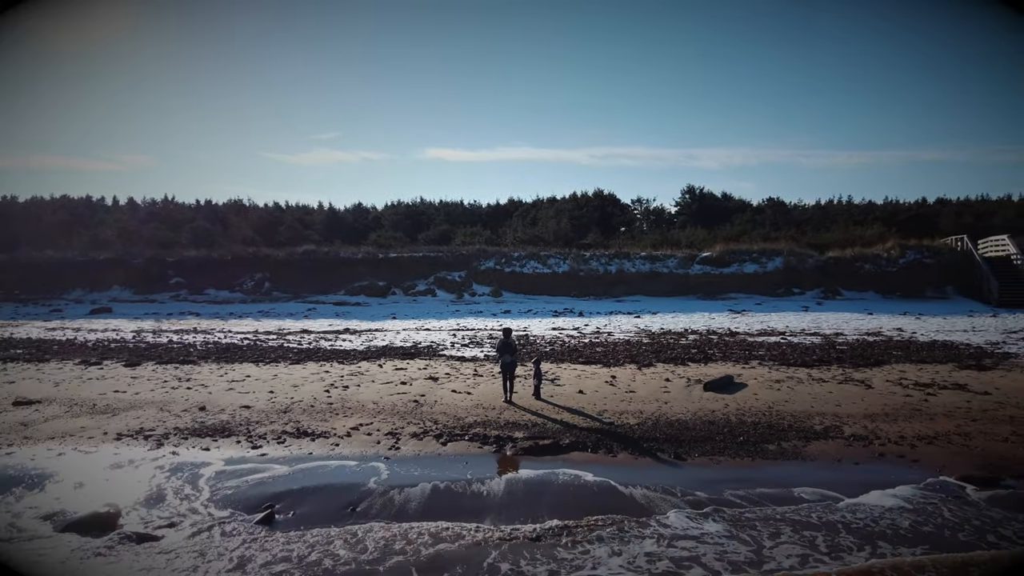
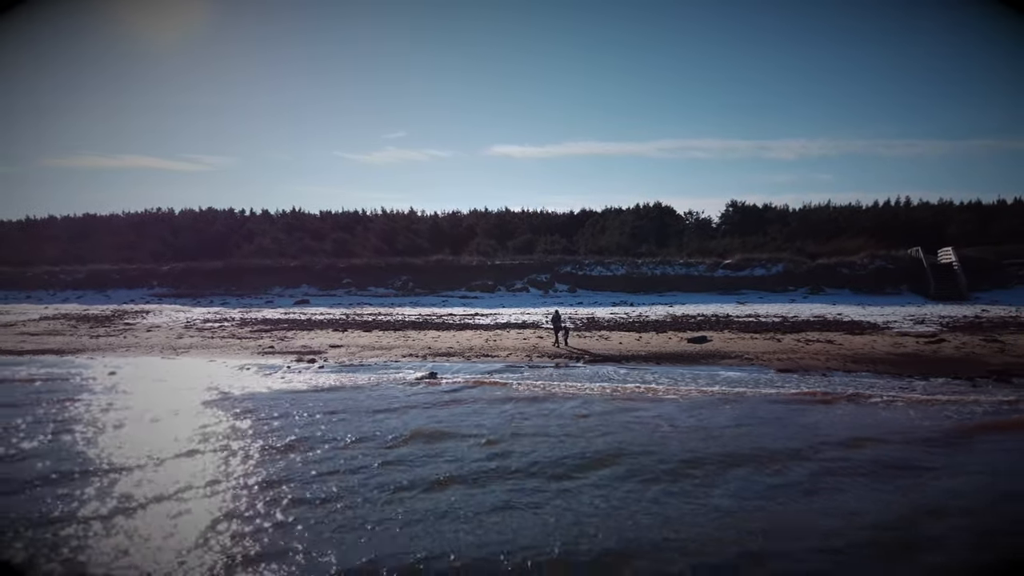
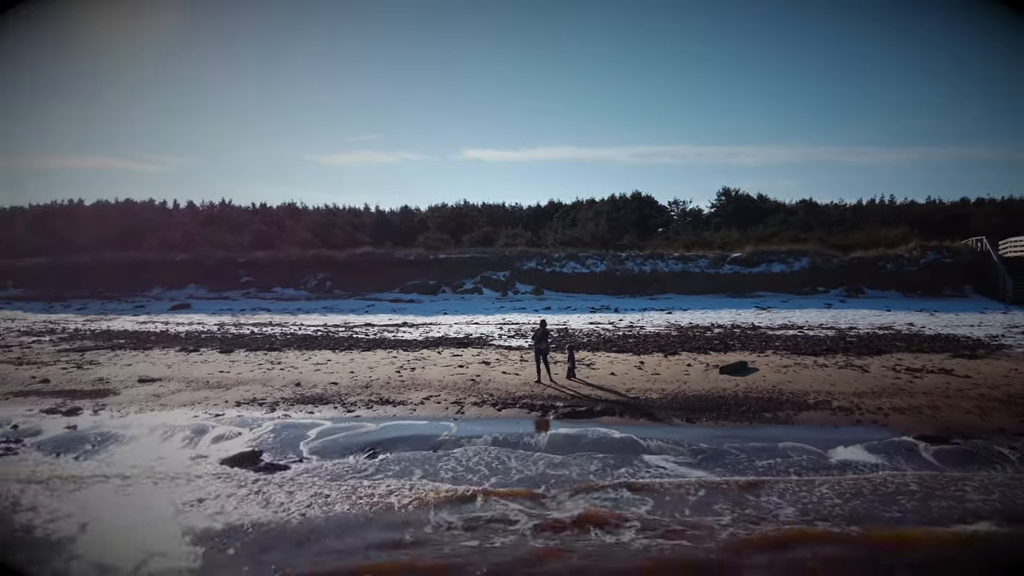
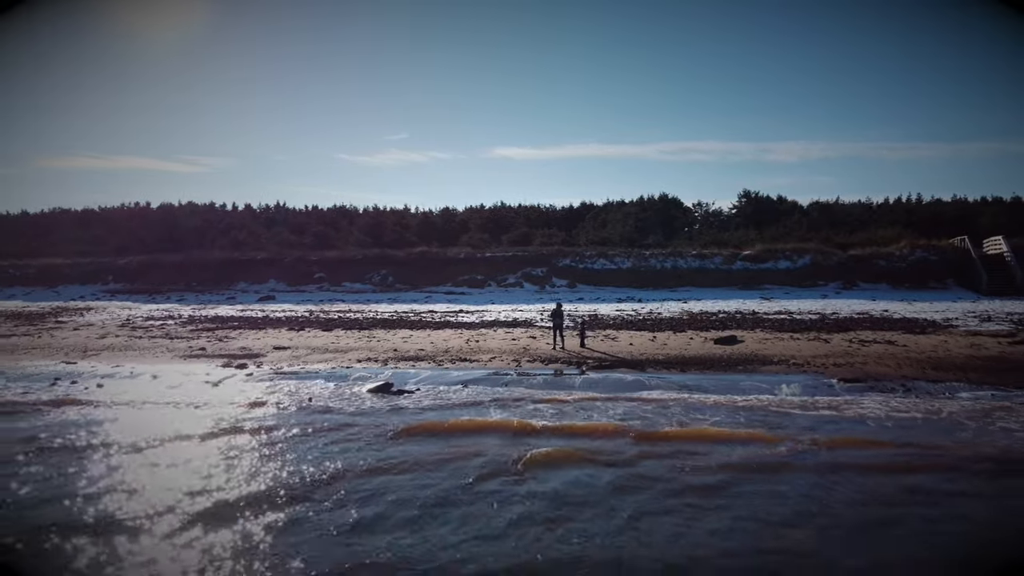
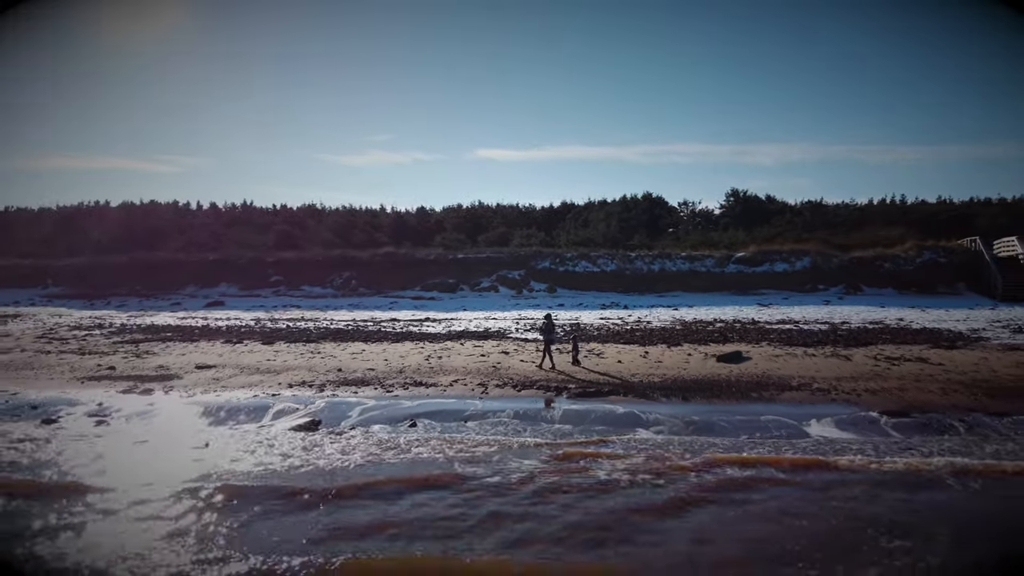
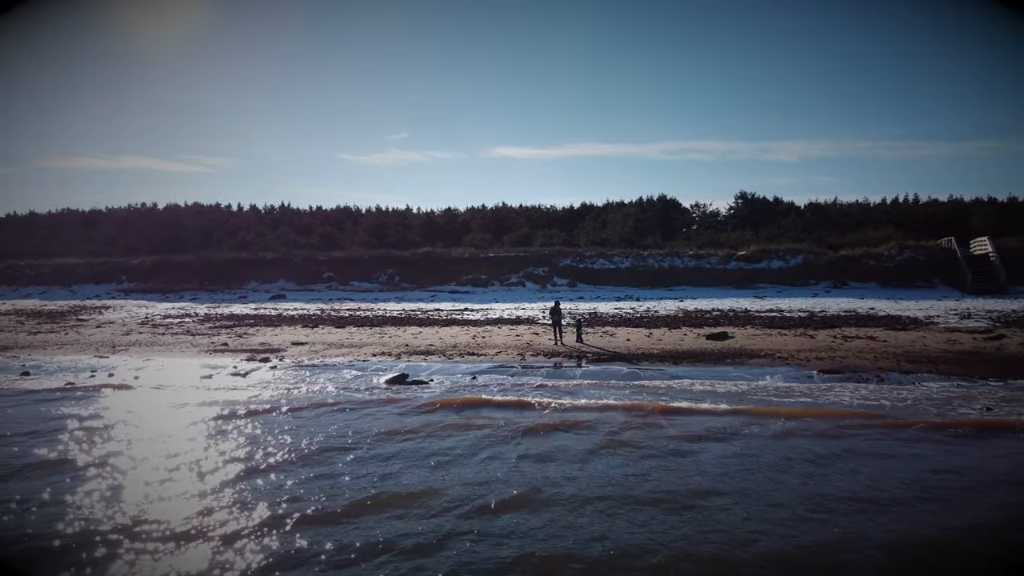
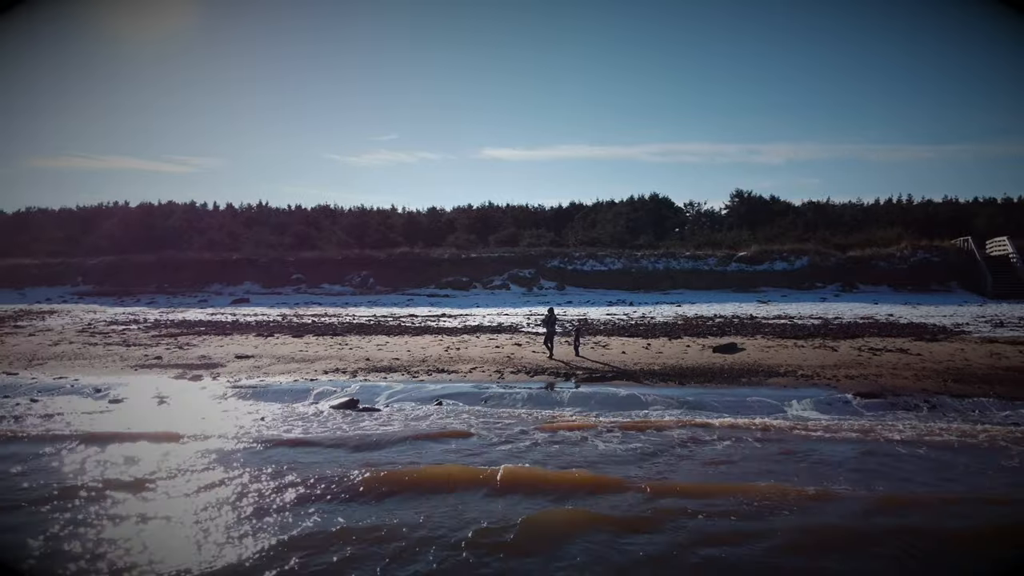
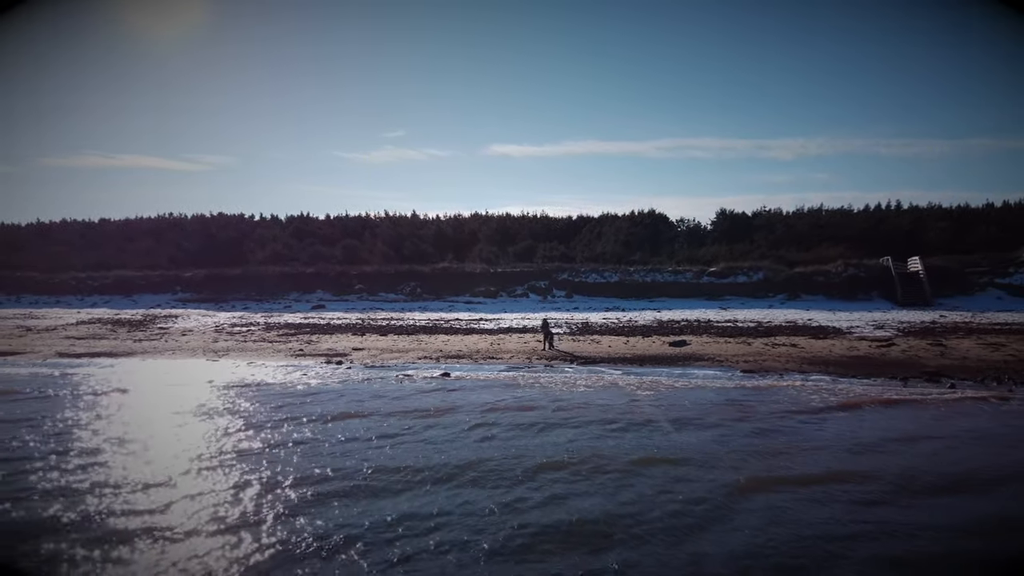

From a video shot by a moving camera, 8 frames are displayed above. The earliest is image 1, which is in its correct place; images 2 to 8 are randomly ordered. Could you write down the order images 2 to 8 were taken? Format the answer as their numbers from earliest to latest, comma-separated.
3, 5, 7, 4, 6, 2, 8
